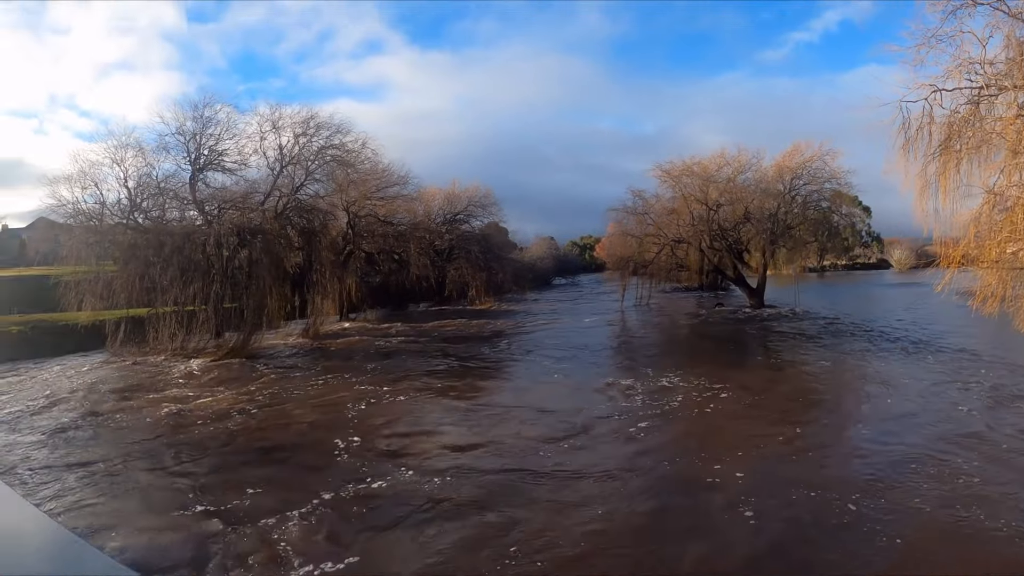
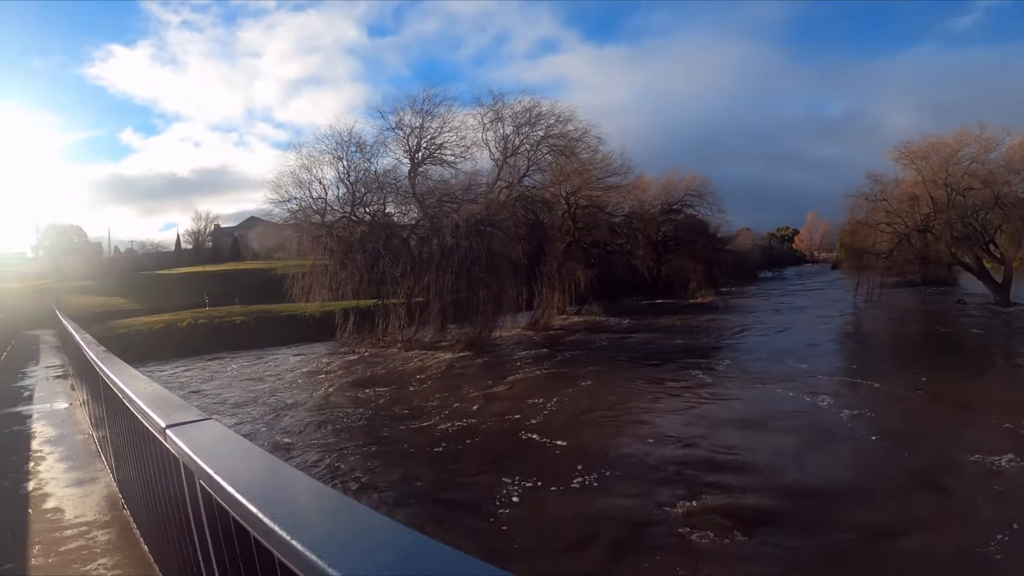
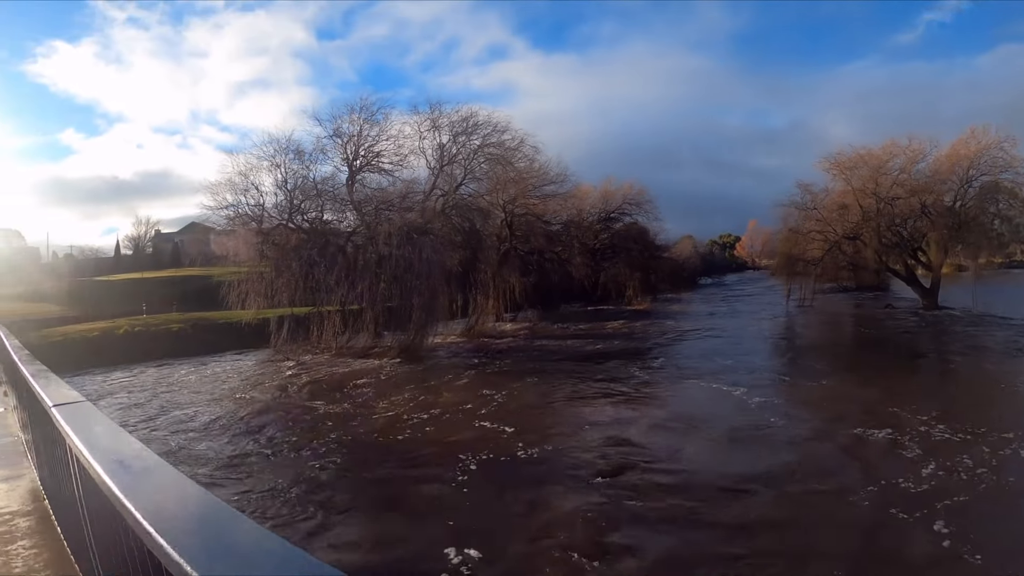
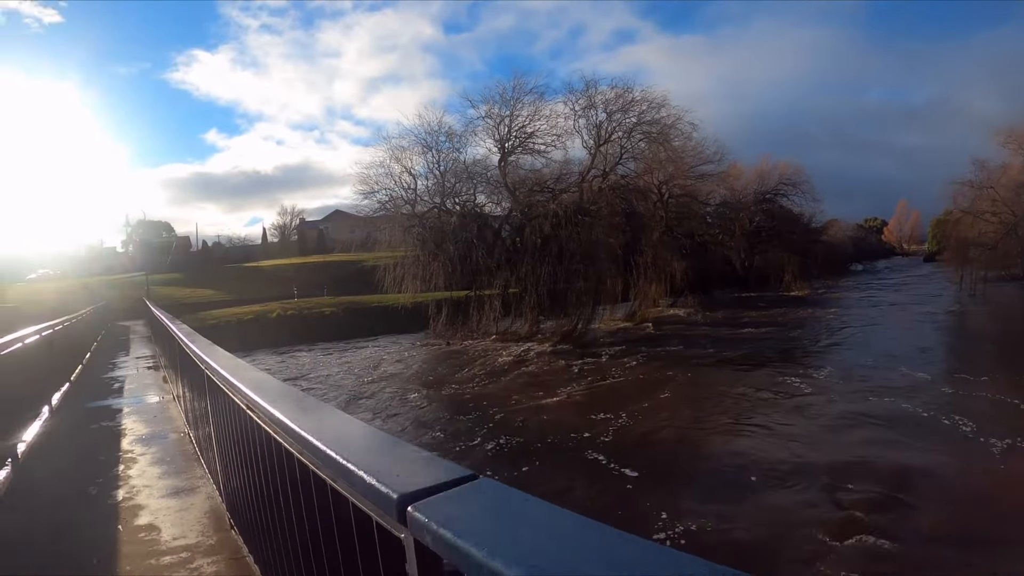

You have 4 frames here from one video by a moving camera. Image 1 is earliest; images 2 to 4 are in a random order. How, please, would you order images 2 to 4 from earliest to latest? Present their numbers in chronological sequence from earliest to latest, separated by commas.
3, 2, 4
